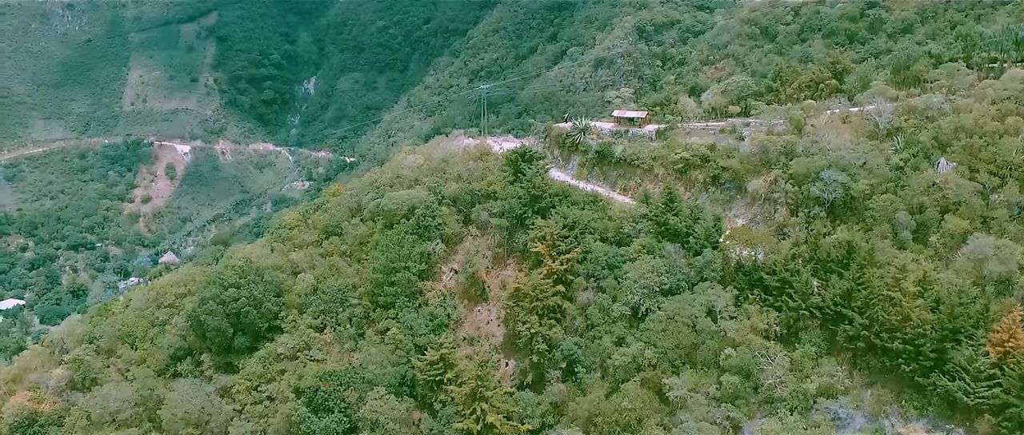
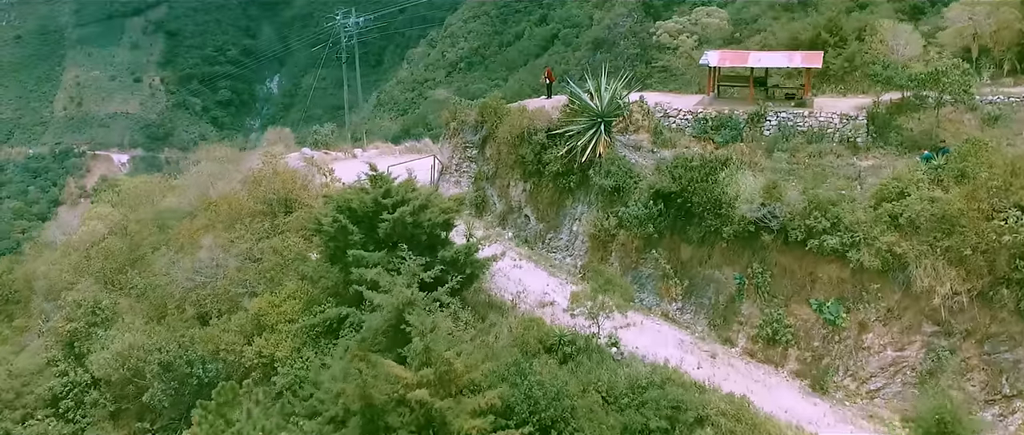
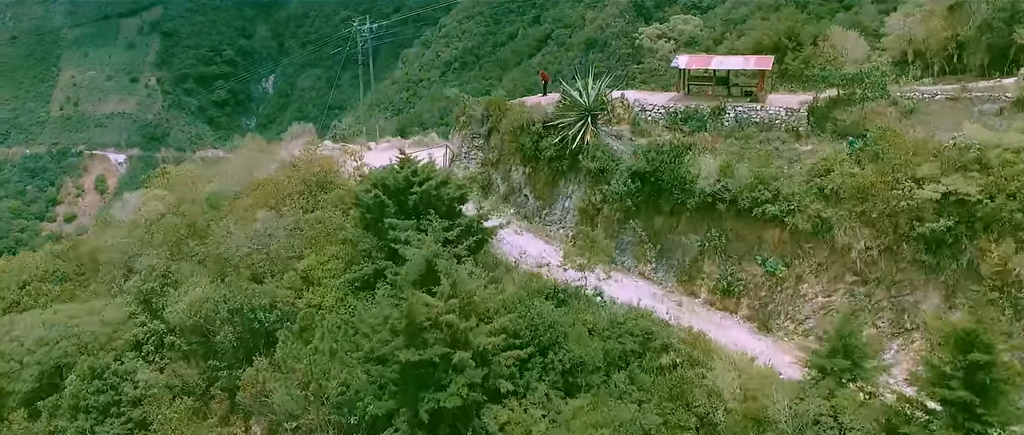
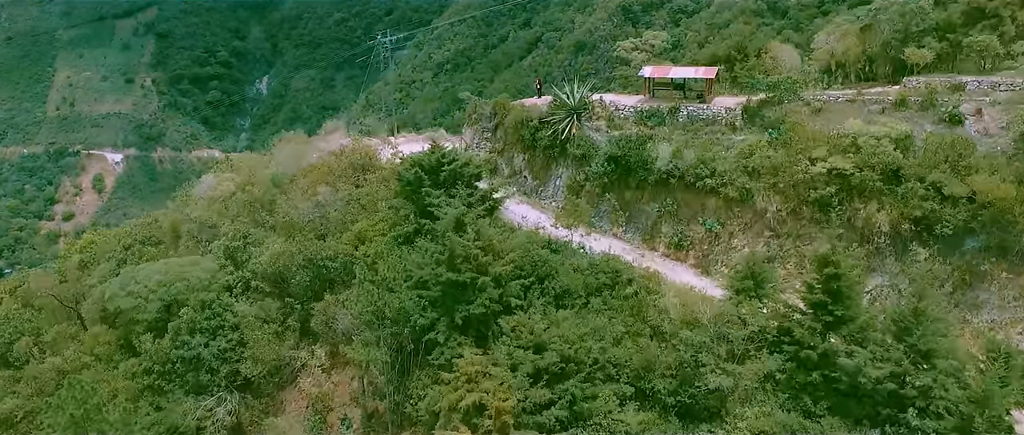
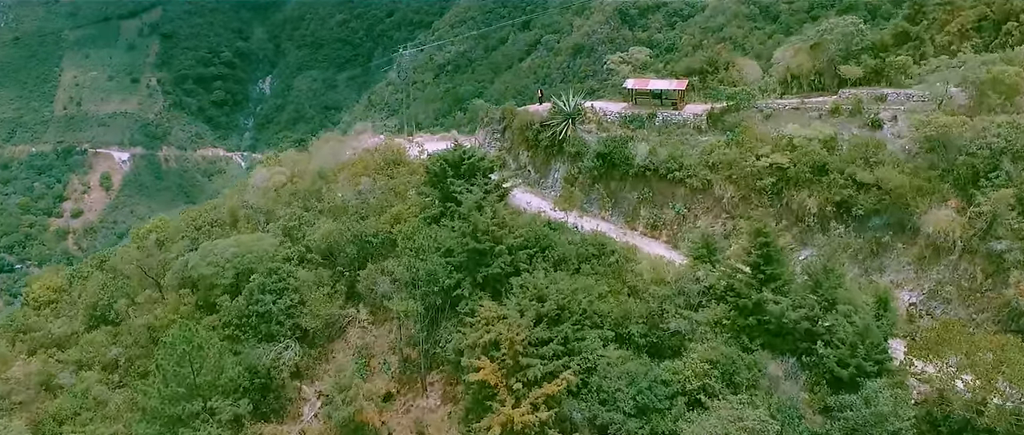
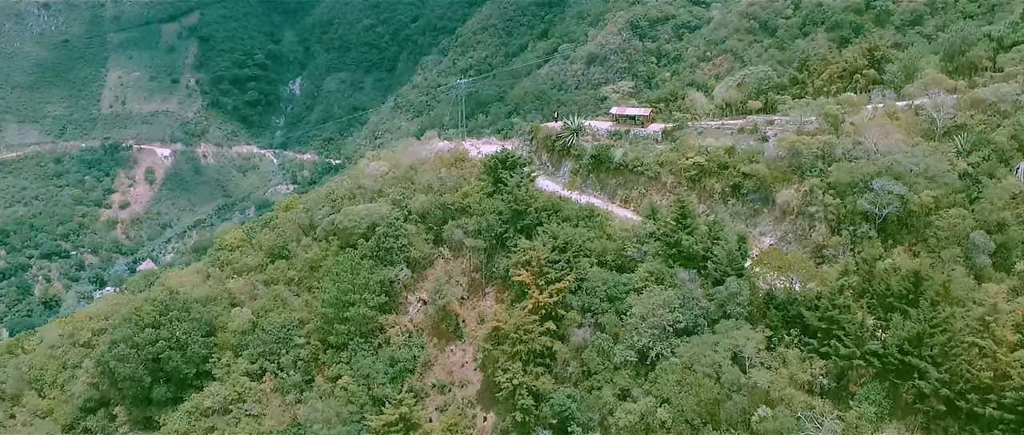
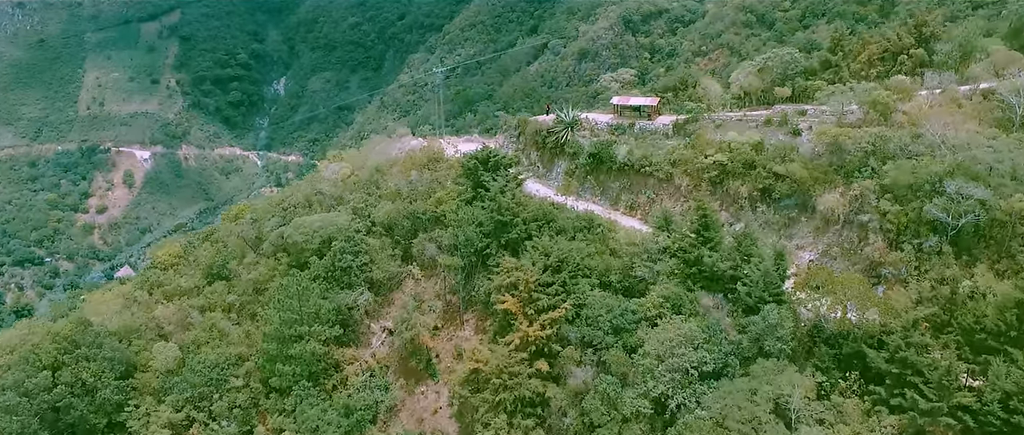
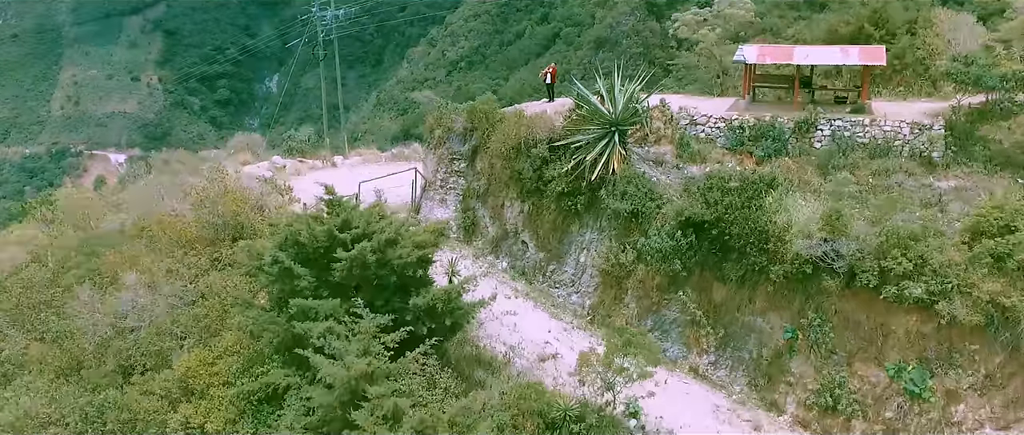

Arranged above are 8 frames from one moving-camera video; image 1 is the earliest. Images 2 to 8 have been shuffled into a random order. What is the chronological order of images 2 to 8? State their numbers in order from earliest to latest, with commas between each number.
6, 7, 5, 4, 3, 2, 8
